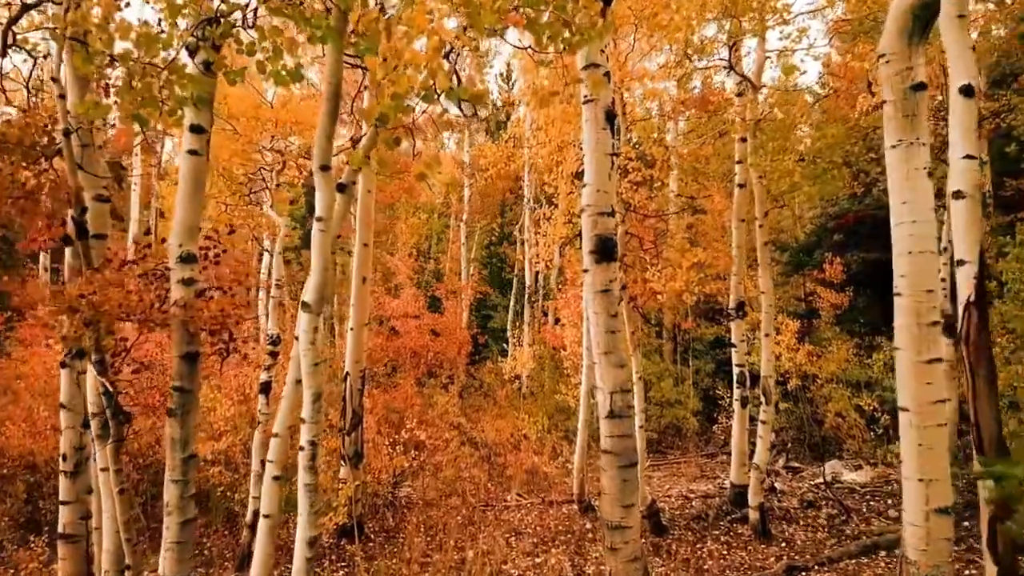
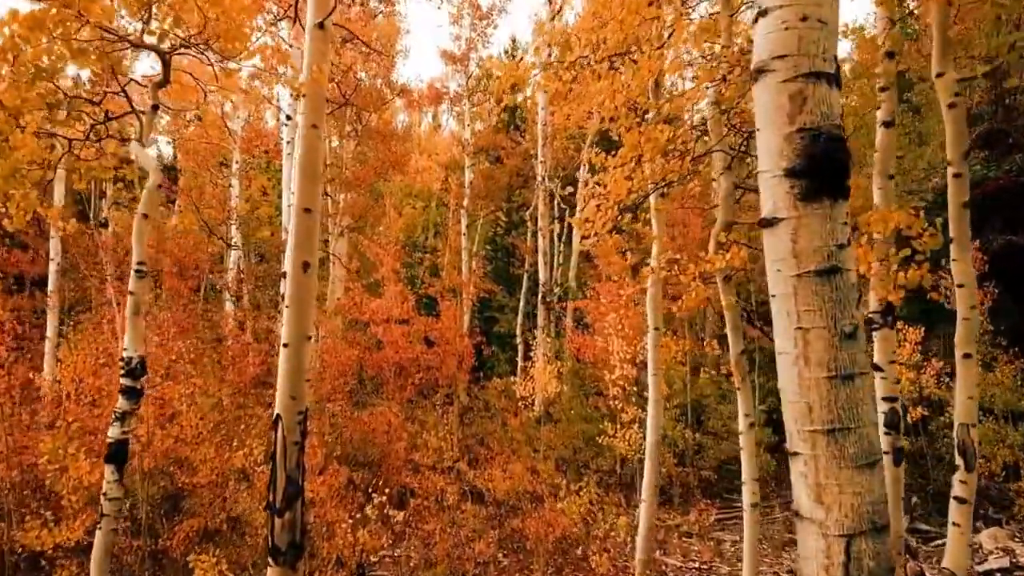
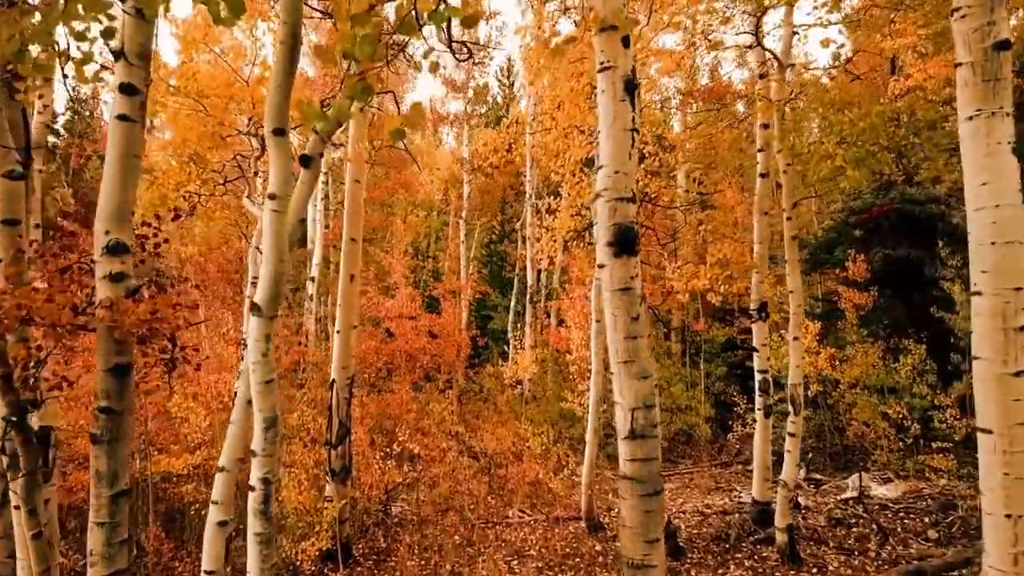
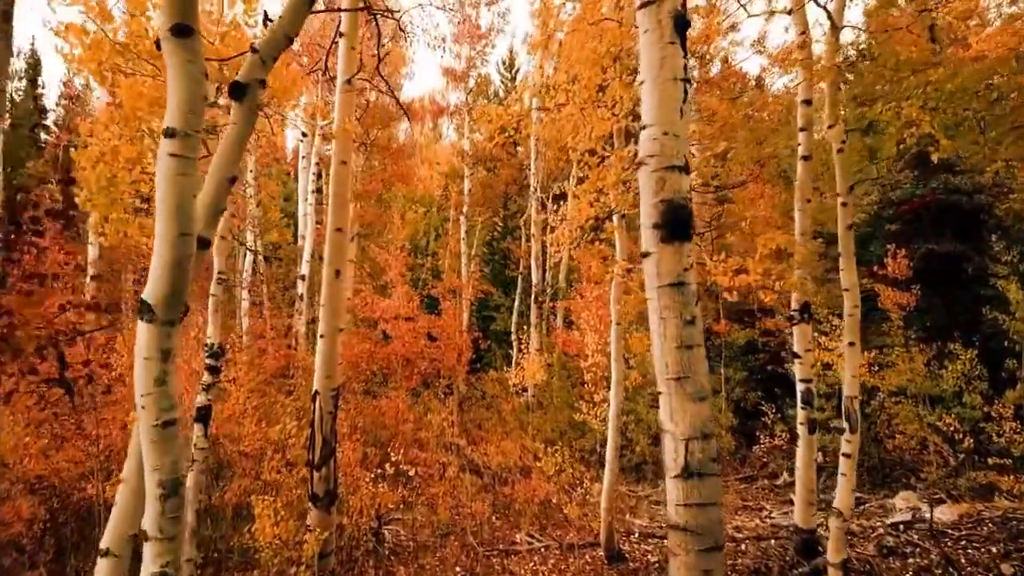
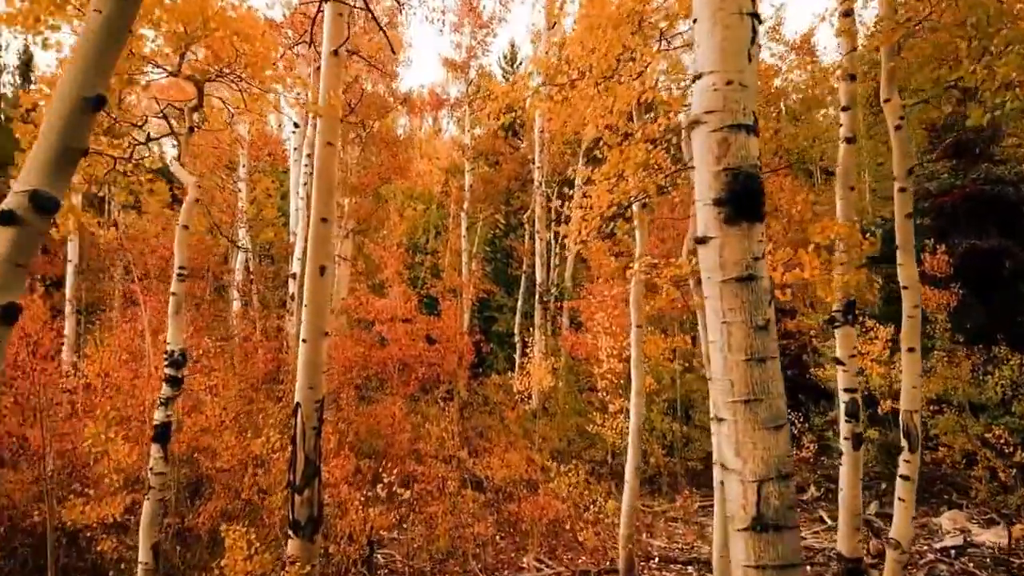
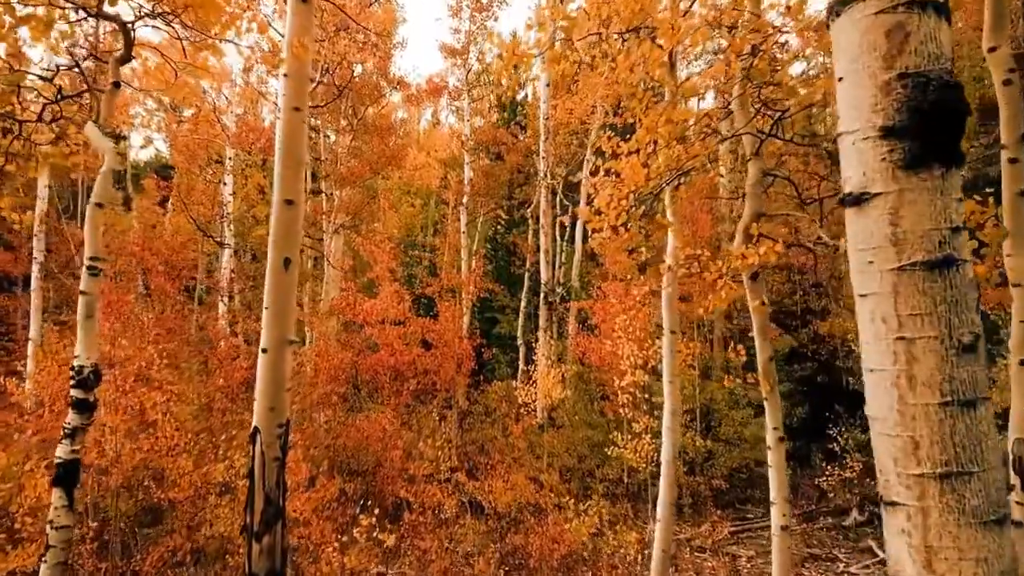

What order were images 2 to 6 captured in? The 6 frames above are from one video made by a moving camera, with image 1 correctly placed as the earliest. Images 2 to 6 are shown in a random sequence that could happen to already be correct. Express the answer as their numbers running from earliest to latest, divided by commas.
3, 4, 5, 2, 6
